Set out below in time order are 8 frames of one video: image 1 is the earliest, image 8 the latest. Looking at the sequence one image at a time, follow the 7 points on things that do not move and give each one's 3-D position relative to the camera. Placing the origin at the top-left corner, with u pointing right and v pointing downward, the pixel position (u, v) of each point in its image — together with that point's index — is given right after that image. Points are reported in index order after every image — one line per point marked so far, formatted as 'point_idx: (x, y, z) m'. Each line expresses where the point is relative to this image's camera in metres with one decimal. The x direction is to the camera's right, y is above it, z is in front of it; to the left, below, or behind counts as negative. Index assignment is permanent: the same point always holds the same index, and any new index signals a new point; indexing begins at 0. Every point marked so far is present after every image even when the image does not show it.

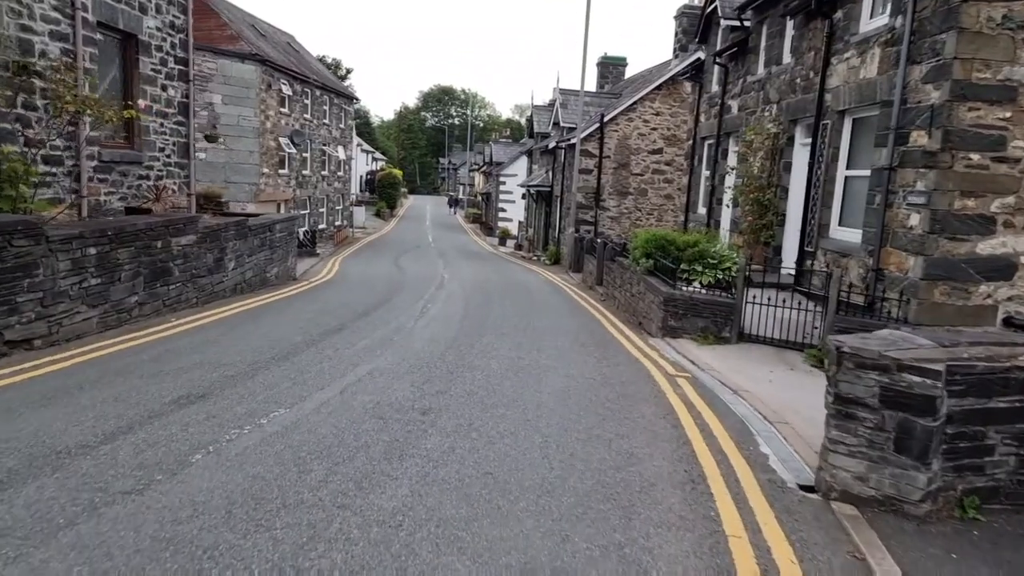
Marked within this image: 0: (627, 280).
0: (+2.2, +0.2, +13.6) m
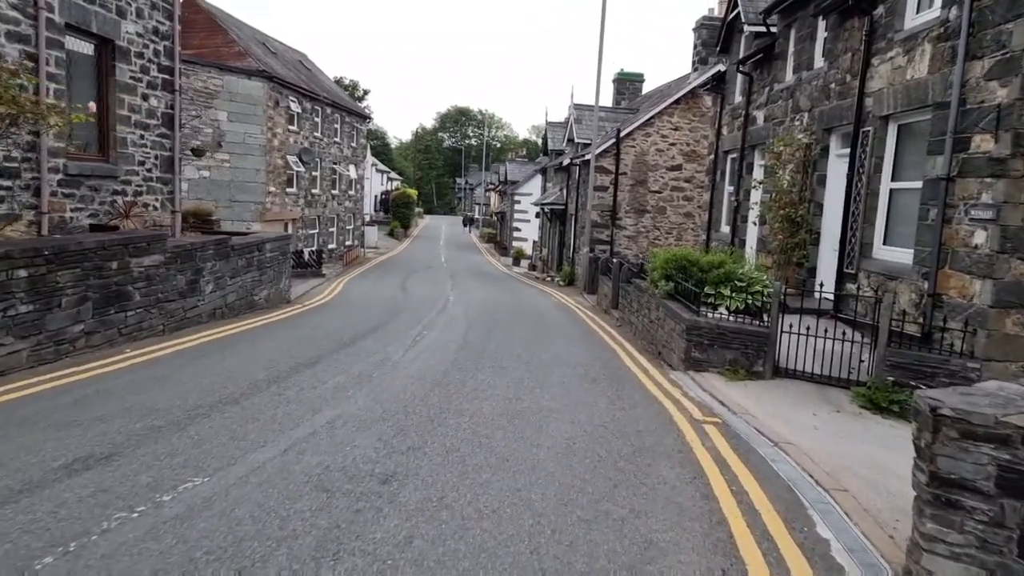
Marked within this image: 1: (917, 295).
0: (+2.4, -0.3, +12.4) m
1: (+5.2, -0.1, +8.9) m
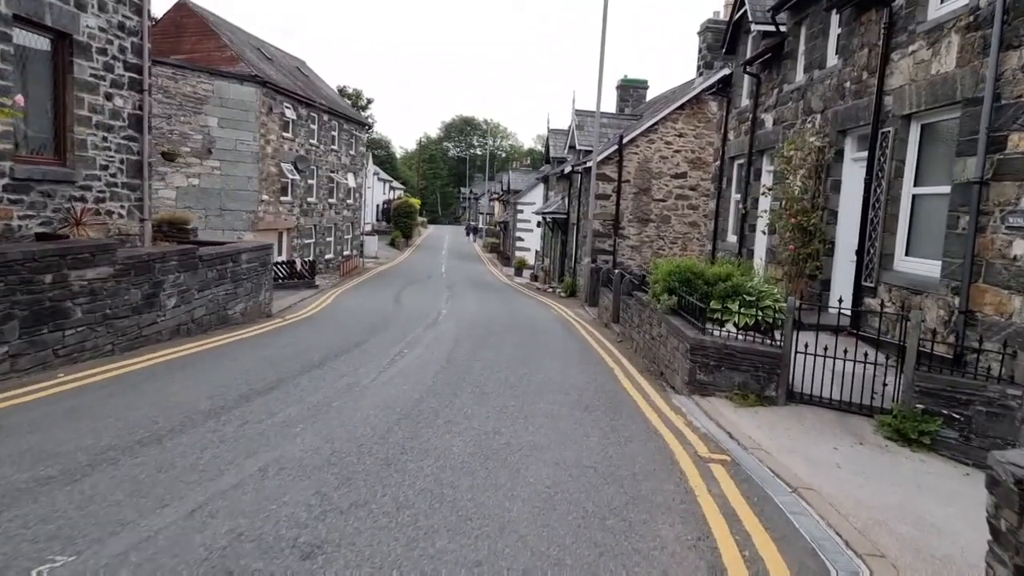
0: (+2.2, -0.5, +11.5) m
1: (+5.0, -0.3, +8.0) m
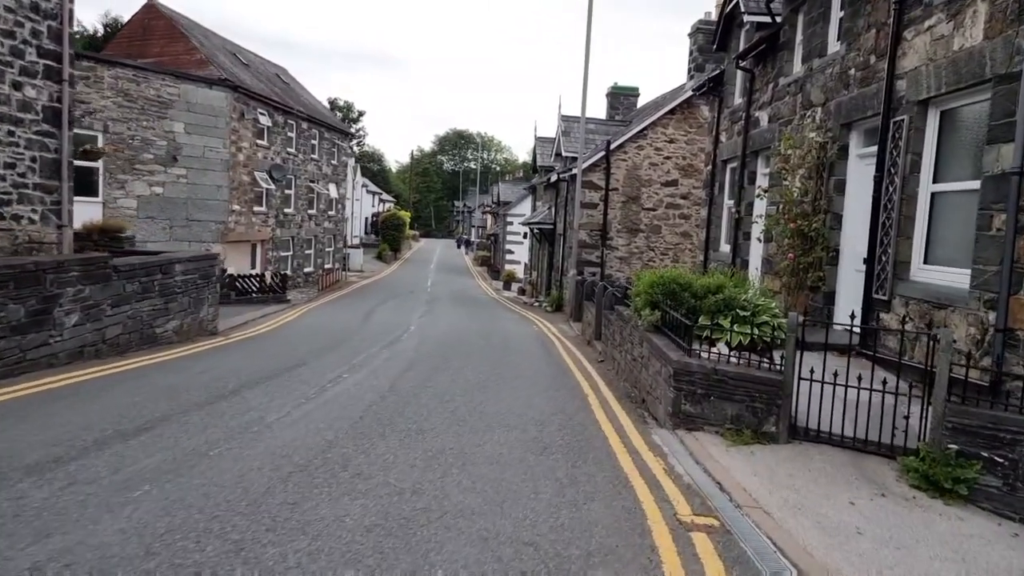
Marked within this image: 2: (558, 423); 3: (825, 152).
0: (+1.7, -0.7, +10.1) m
1: (+4.5, -0.4, +6.6) m
2: (+0.5, -1.4, +7.1) m
3: (+4.5, +2.0, +10.1) m
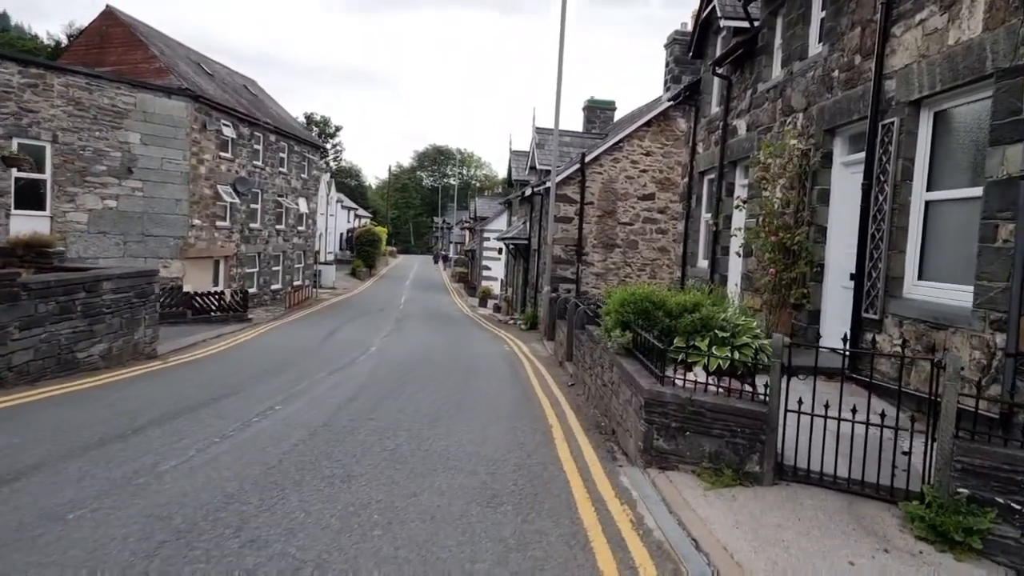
0: (+1.1, -1.0, +9.3) m
1: (+4.0, -0.6, +5.9) m
2: (0.0, -1.6, +6.2) m
3: (+4.0, +1.7, +9.4) m
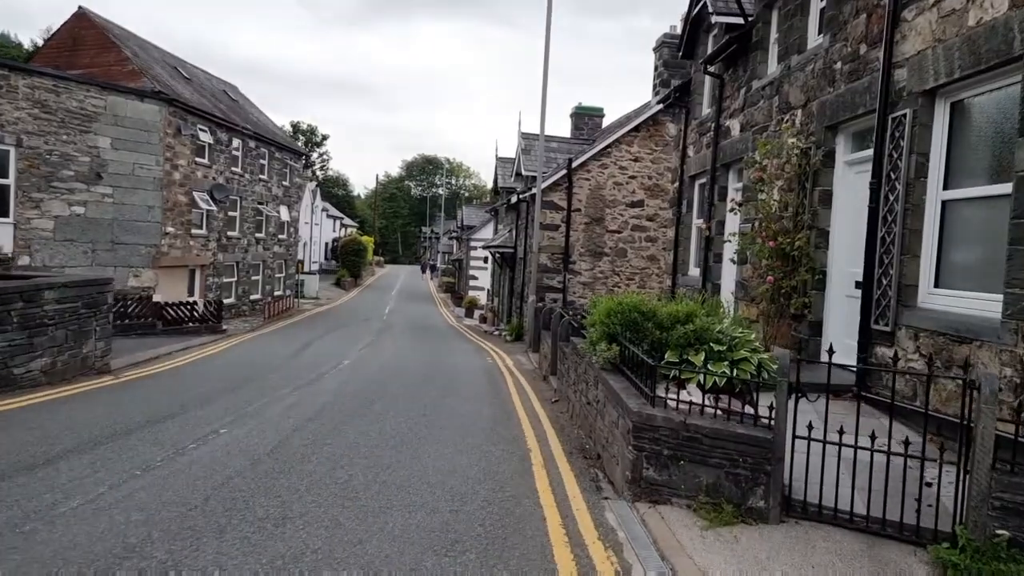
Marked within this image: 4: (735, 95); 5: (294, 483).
0: (+0.9, -1.1, +8.6) m
1: (+3.8, -0.6, +5.2) m
2: (-0.2, -1.6, +5.4) m
3: (+3.7, +1.6, +8.7) m
4: (+3.7, +3.2, +11.6) m
5: (-1.6, -1.5, +5.3) m
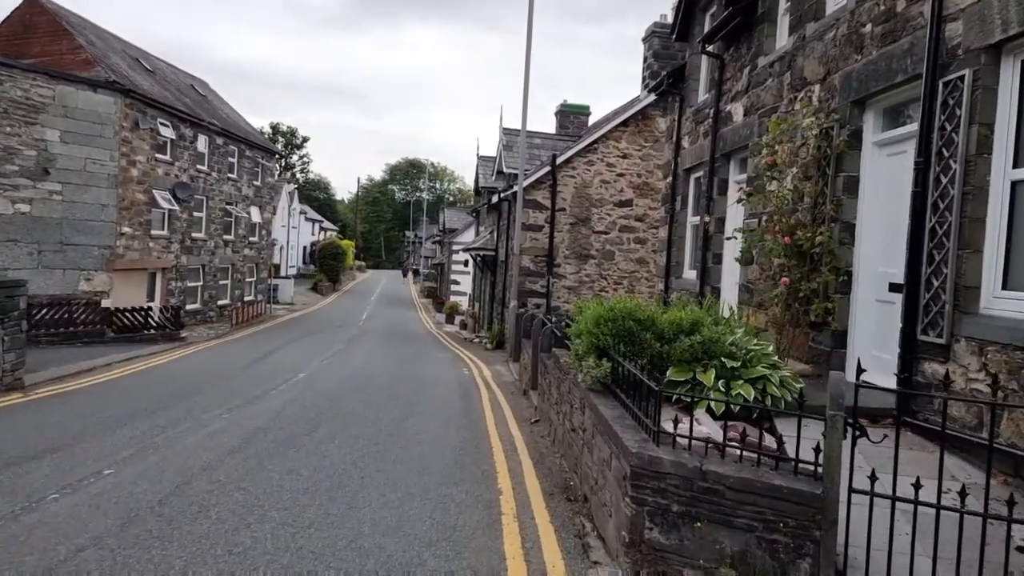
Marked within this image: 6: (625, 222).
0: (+0.5, -1.1, +7.2) m
1: (+3.5, -0.6, +3.9) m
2: (-0.5, -1.6, +4.0) m
3: (+3.4, +1.6, +7.4) m
4: (+3.4, +3.2, +10.3) m
5: (-1.9, -1.5, +3.9) m
6: (+3.2, +1.9, +20.0) m
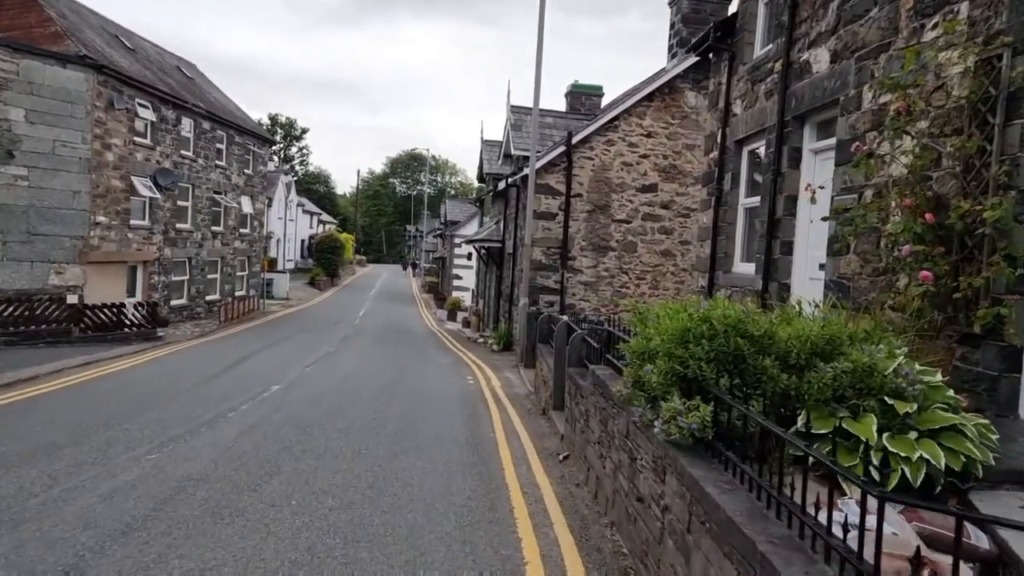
0: (+0.8, -1.1, +5.1) m
1: (+3.8, -0.6, +1.8) m
2: (-0.3, -1.6, +1.9) m
3: (+3.6, +1.6, +5.3) m
4: (+3.6, +3.2, +8.1) m
5: (-1.7, -1.5, +1.8) m
6: (+3.5, +2.0, +17.8) m
